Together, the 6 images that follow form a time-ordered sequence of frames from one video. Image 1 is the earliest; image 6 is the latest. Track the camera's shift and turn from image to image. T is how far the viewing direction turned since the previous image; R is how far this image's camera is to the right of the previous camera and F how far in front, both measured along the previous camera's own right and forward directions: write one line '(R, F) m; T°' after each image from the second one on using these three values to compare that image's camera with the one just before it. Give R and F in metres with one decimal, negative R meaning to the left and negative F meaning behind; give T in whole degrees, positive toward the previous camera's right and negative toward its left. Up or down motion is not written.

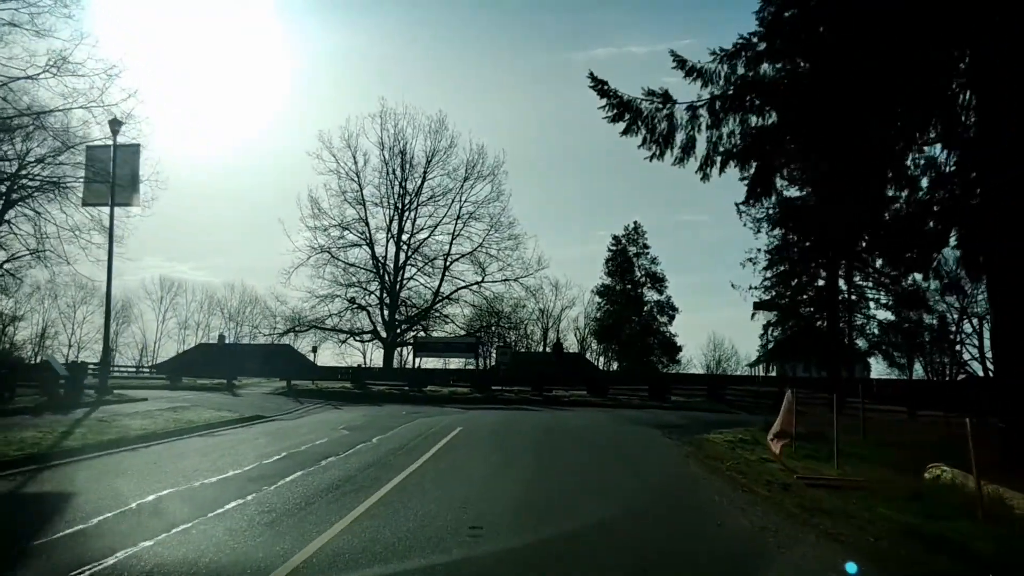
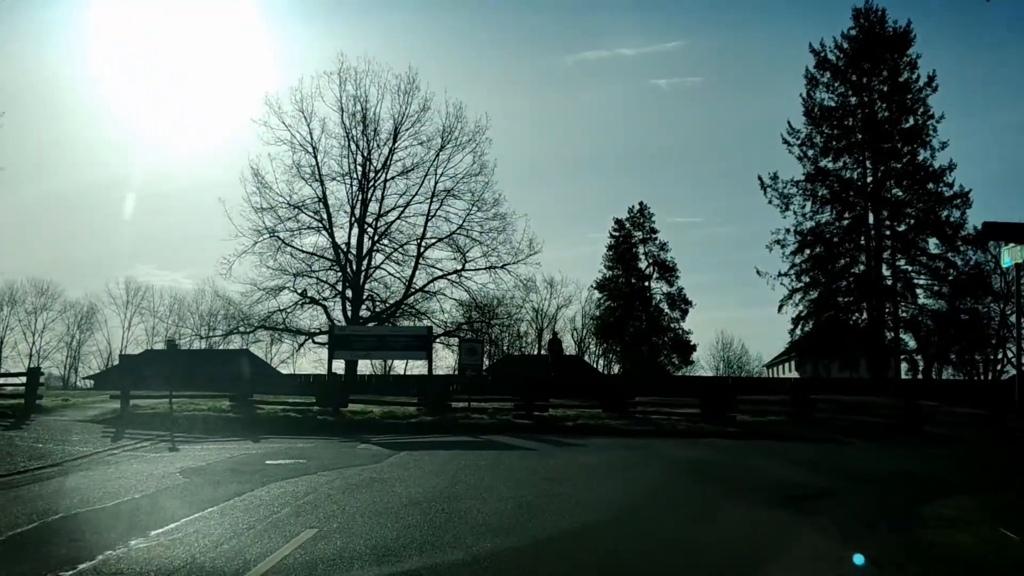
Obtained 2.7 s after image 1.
(+0.4, +9.2) m; 0°
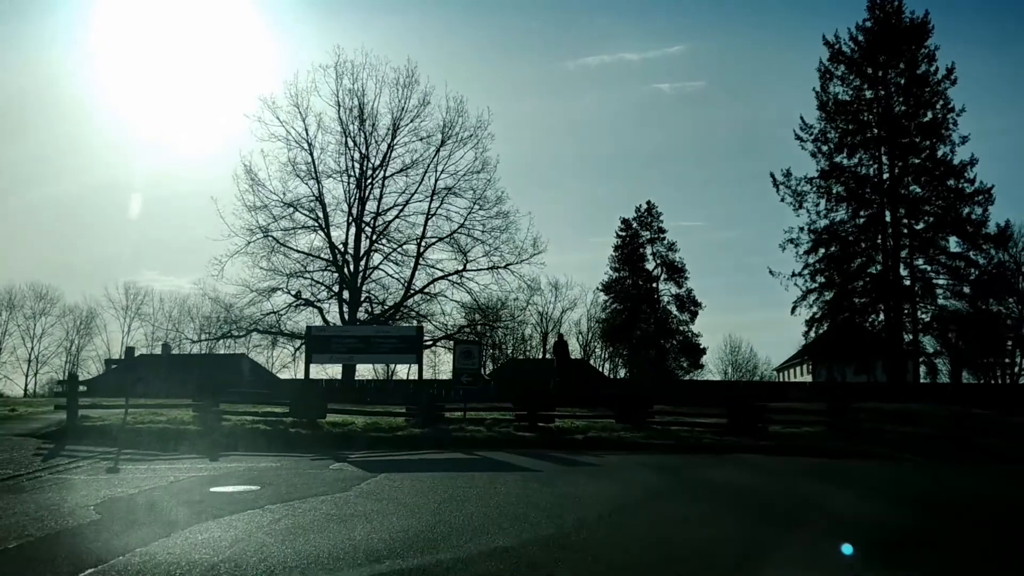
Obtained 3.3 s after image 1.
(+0.1, +1.9) m; 0°
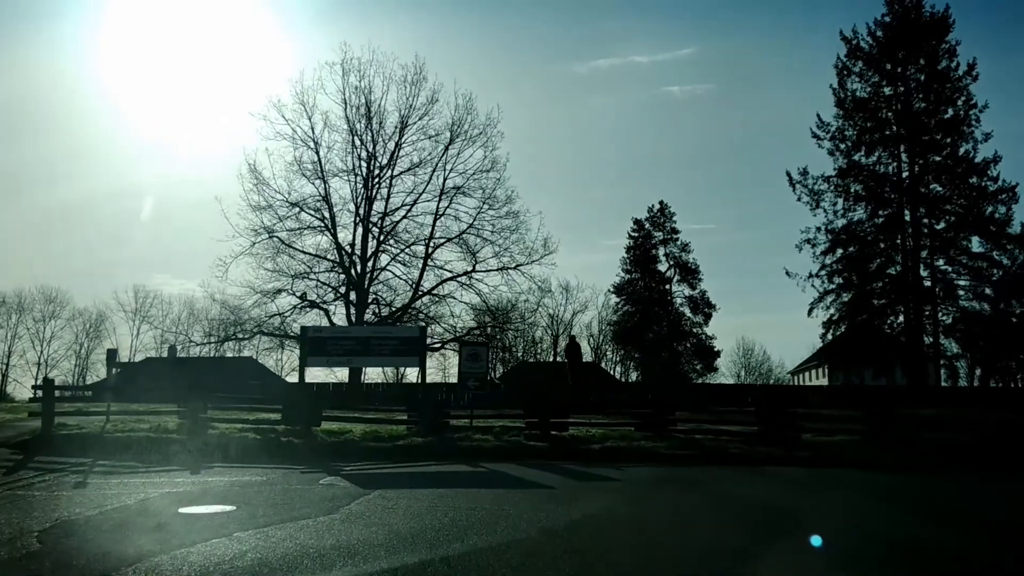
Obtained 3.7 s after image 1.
(0.0, +1.1) m; -1°
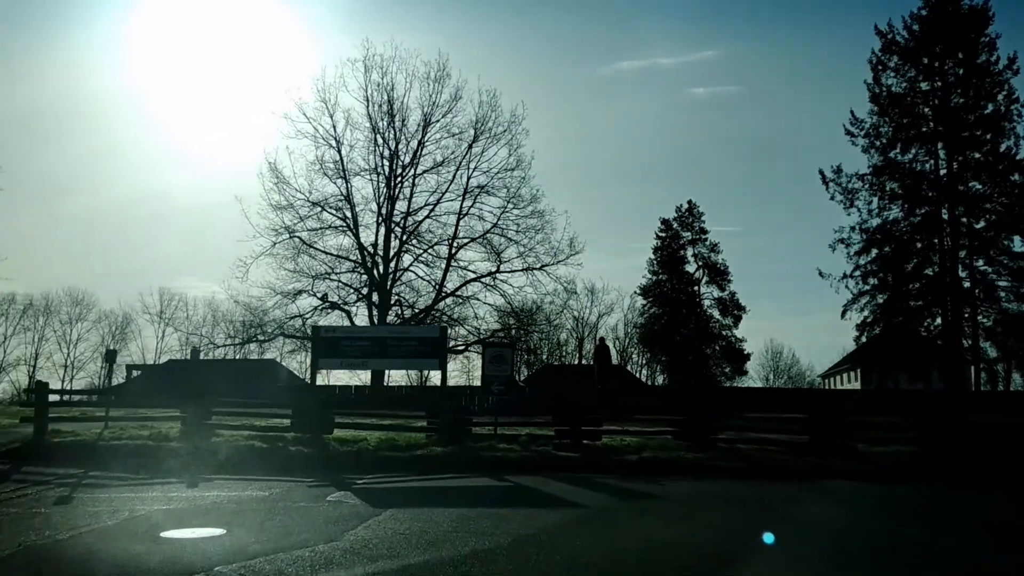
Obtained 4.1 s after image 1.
(-0.1, +1.0) m; -2°
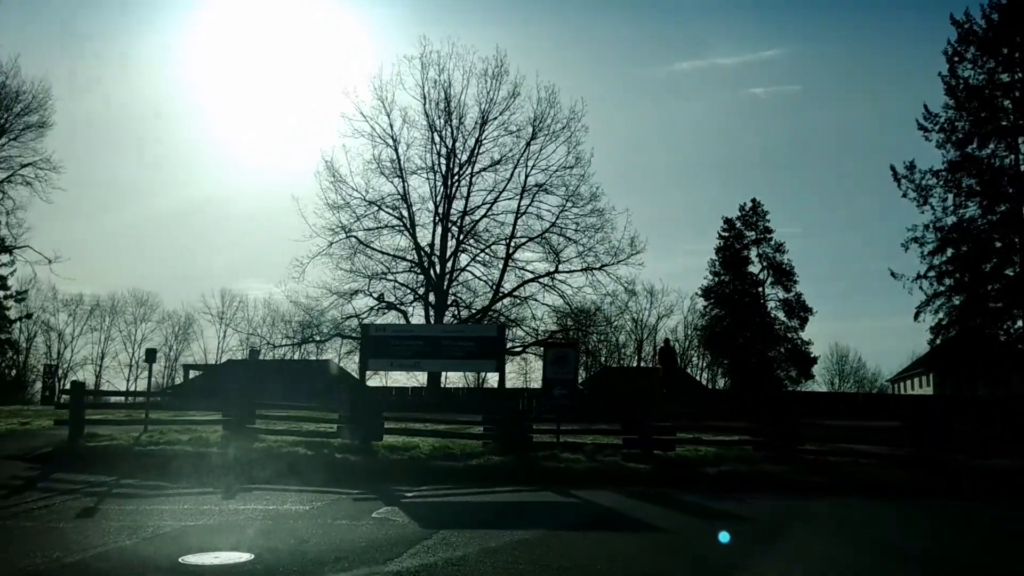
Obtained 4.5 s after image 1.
(-0.1, +1.0) m; -4°
